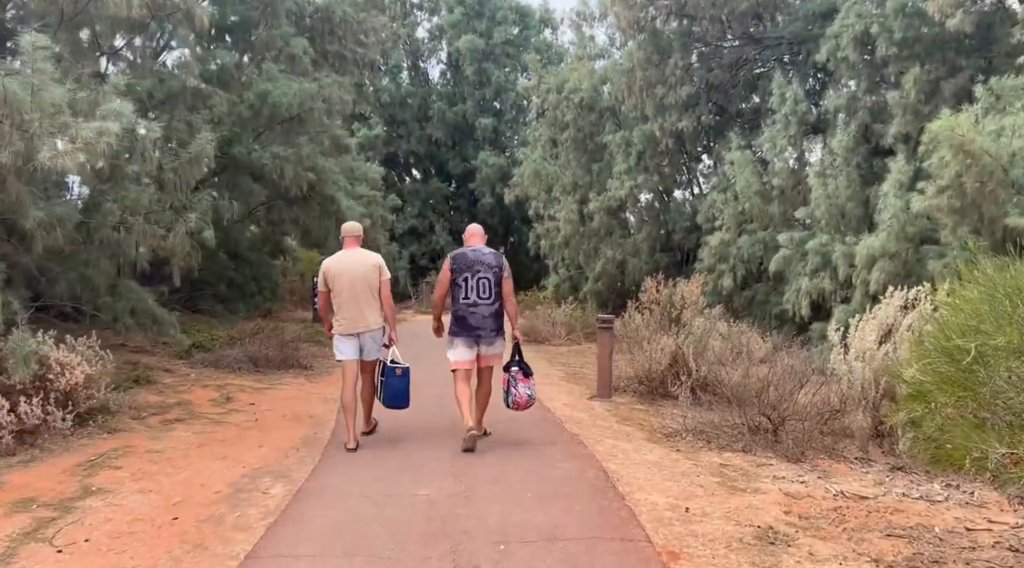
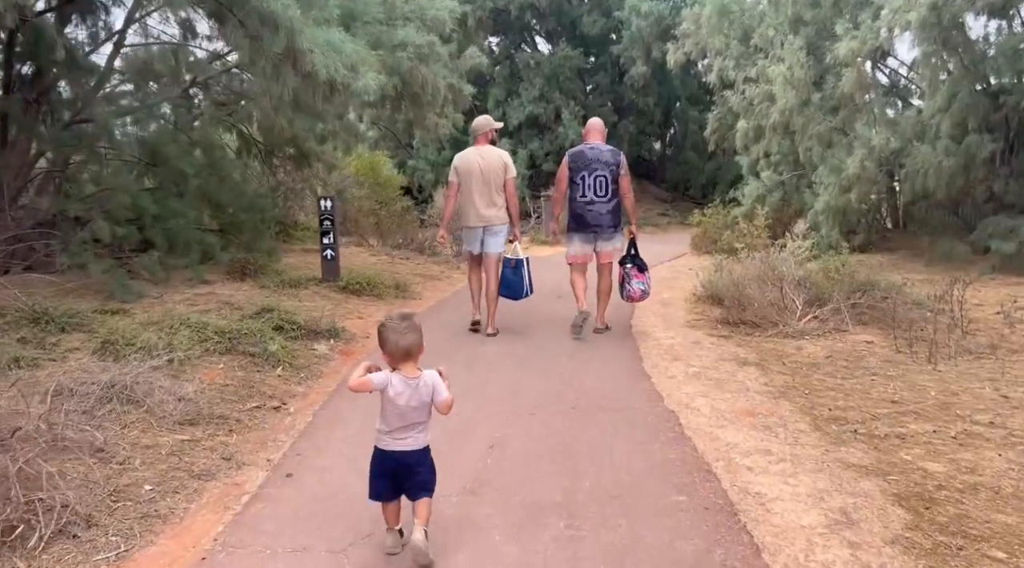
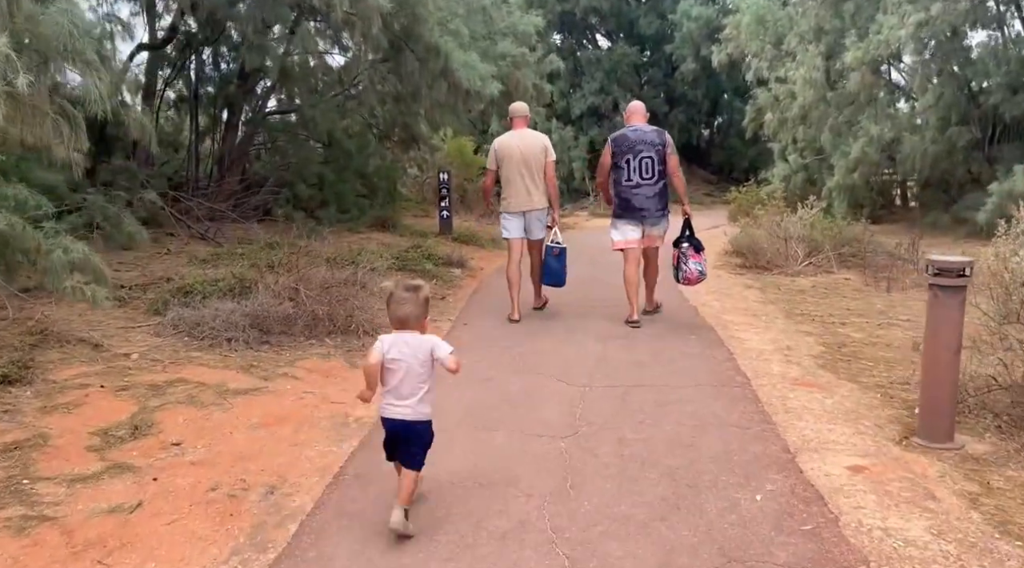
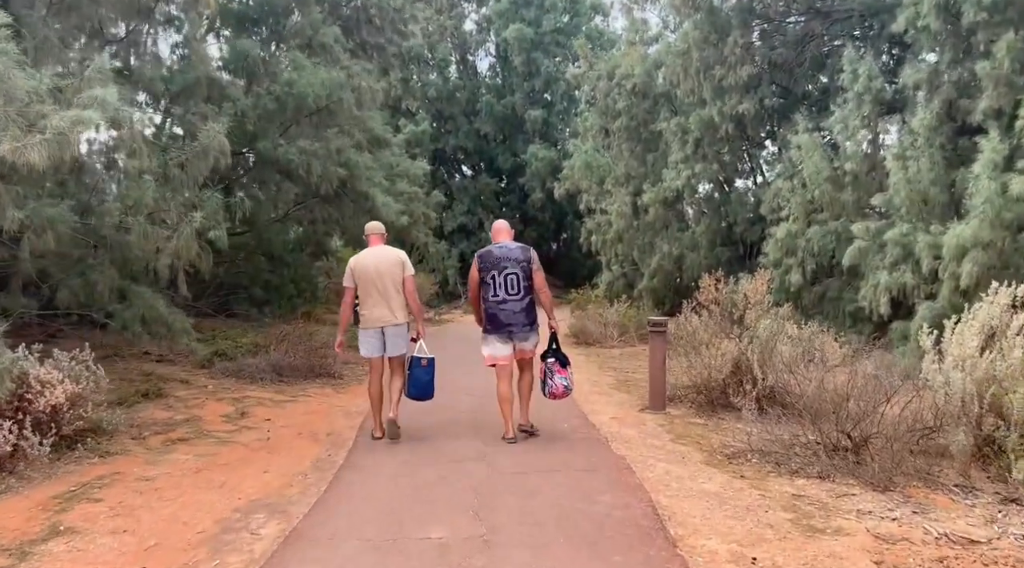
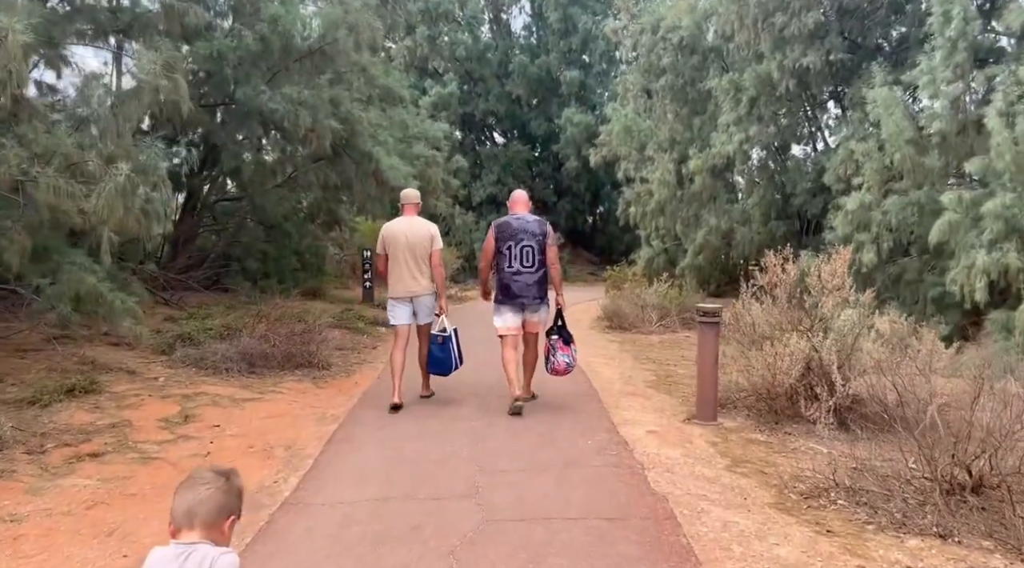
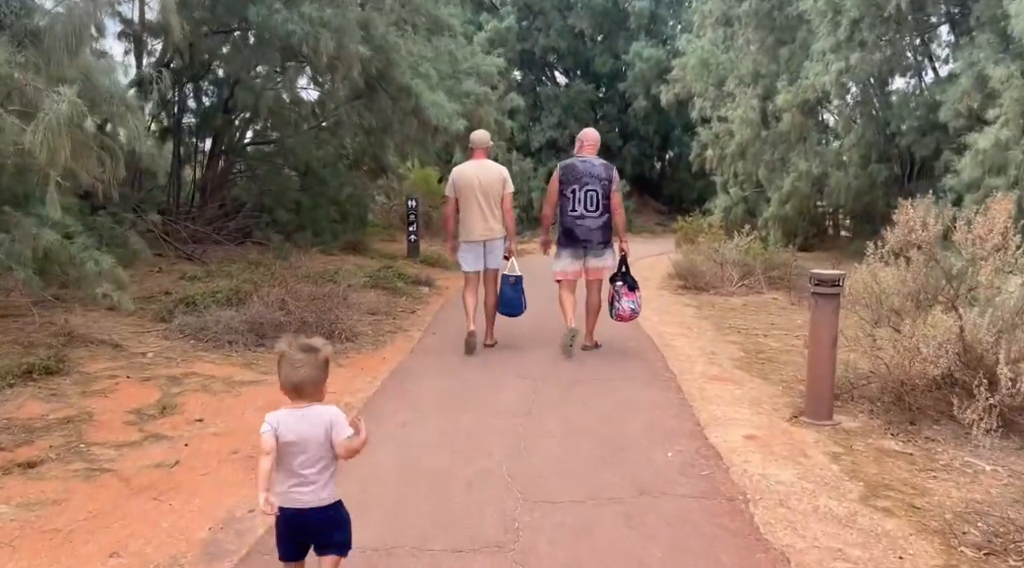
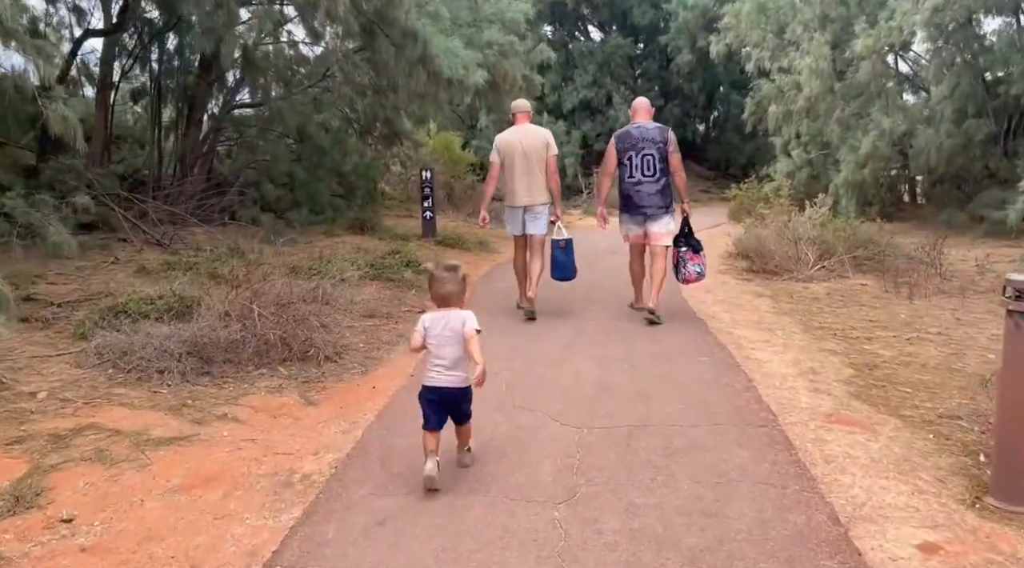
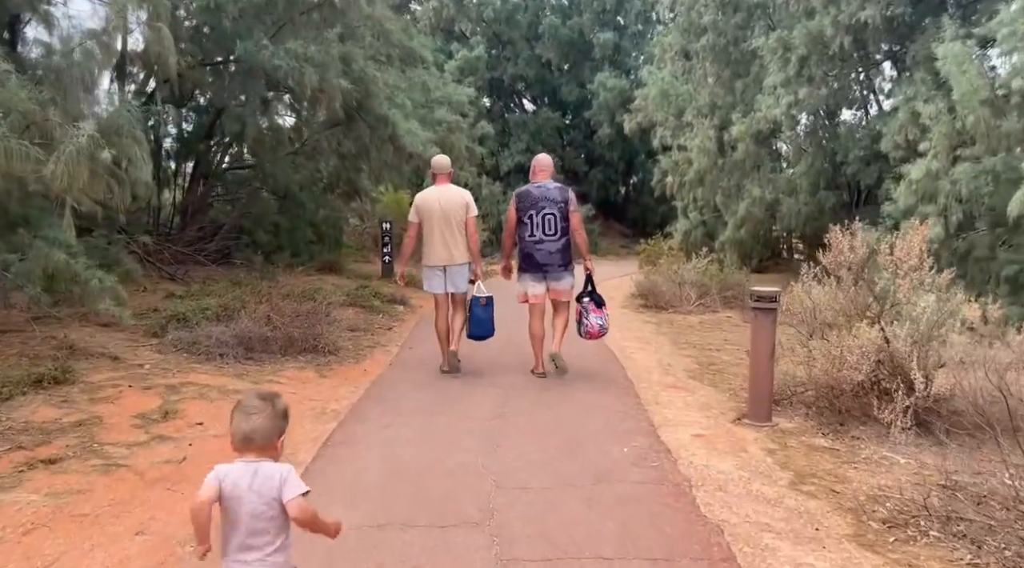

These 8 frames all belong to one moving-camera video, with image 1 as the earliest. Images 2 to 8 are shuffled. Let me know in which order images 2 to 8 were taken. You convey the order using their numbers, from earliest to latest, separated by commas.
4, 5, 8, 6, 3, 7, 2
